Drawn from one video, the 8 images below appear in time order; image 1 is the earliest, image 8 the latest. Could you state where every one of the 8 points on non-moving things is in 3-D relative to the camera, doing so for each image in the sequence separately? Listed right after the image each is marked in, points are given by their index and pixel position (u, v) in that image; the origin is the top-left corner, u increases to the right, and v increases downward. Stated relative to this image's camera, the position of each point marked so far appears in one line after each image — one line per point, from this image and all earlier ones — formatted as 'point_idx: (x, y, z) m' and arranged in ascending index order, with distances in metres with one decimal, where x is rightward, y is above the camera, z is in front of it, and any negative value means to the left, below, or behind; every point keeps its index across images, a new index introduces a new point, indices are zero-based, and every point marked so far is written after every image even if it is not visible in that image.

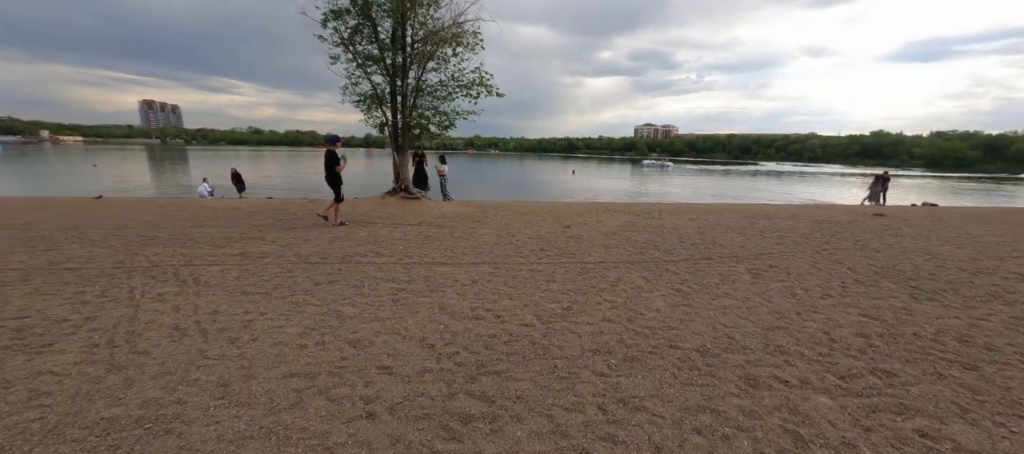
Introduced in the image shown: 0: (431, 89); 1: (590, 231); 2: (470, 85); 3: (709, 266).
0: (-3.0, +5.0, +13.5) m
1: (+1.9, -0.1, +8.8) m
2: (-1.7, +5.5, +14.5) m
3: (+3.3, -0.7, +6.2) m
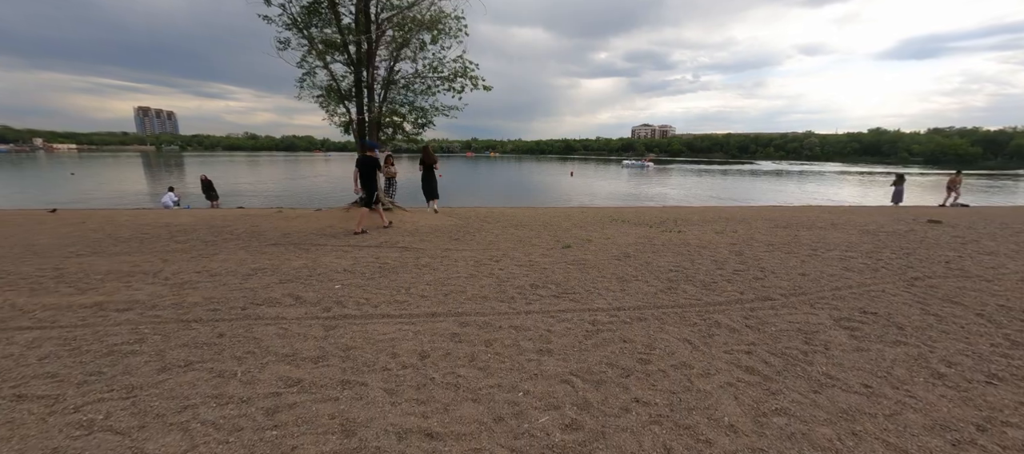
0: (-3.3, +4.5, +11.6) m
1: (+1.6, -0.5, +6.8) m
2: (-2.1, +5.1, +12.6) m
3: (+3.0, -1.0, +4.2) m
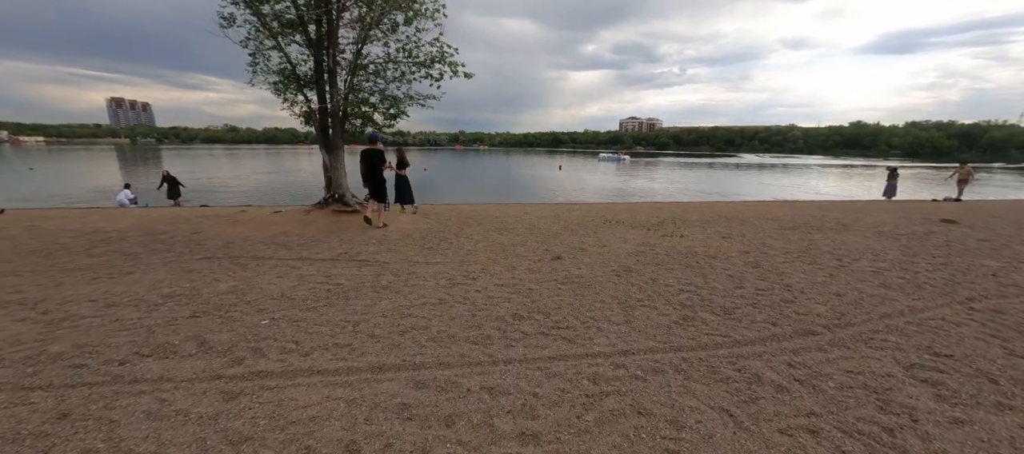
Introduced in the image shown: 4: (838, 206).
0: (-3.8, +4.4, +10.3) m
1: (+1.3, -0.6, +5.8) m
2: (-2.6, +5.0, +11.4) m
3: (+2.8, -1.2, +3.2) m
4: (+13.6, +0.8, +15.6) m
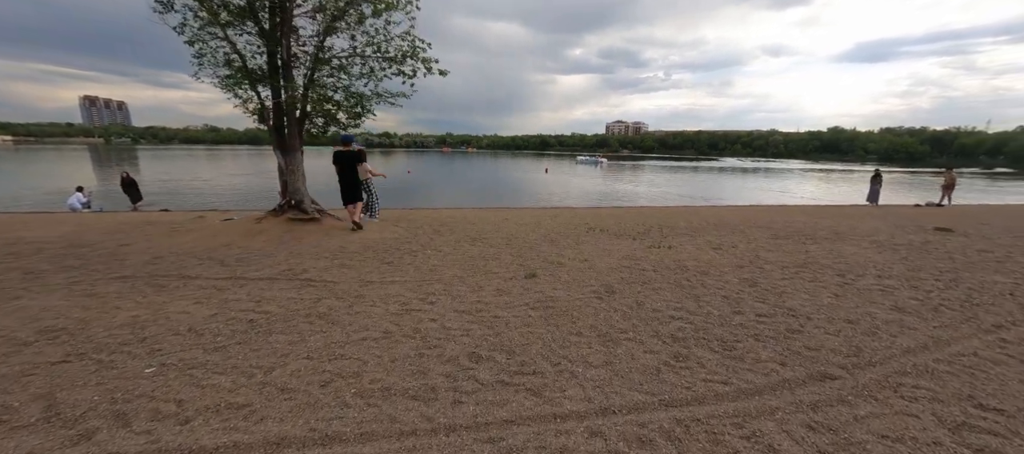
0: (-4.4, +4.2, +9.5) m
1: (+0.8, -0.8, +5.1) m
2: (-3.2, +4.8, +10.5) m
3: (+2.4, -1.4, +2.6) m
4: (+12.8, +0.6, +15.3) m
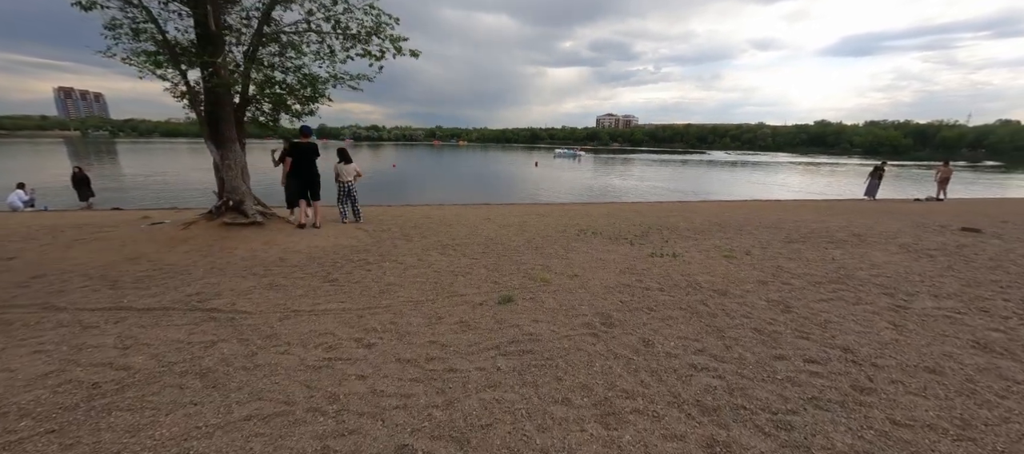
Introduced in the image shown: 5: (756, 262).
0: (-4.9, +4.1, +8.1) m
1: (+0.5, -0.9, +3.9) m
2: (-3.7, +4.7, +9.2) m
3: (+2.1, -1.5, +1.5) m
4: (+12.2, +0.7, +14.4) m
5: (+3.9, -0.6, +6.0) m
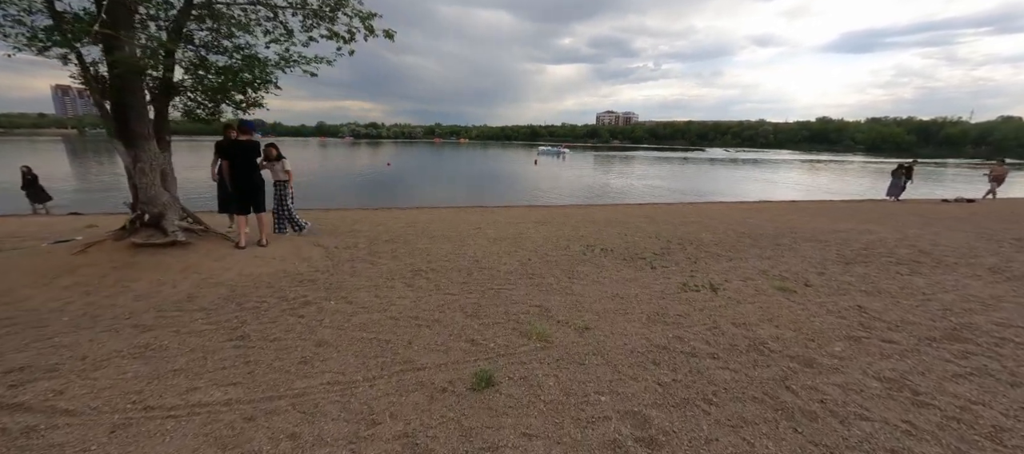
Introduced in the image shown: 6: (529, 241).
0: (-5.0, +3.8, +6.6) m
1: (+0.3, -1.3, +2.4) m
2: (-3.8, +4.4, +7.7) m
3: (+2.0, -1.9, 0.0) m
4: (+12.1, +0.4, +12.9) m
5: (+3.8, -0.9, +4.5) m
6: (+0.3, -0.3, +7.5) m
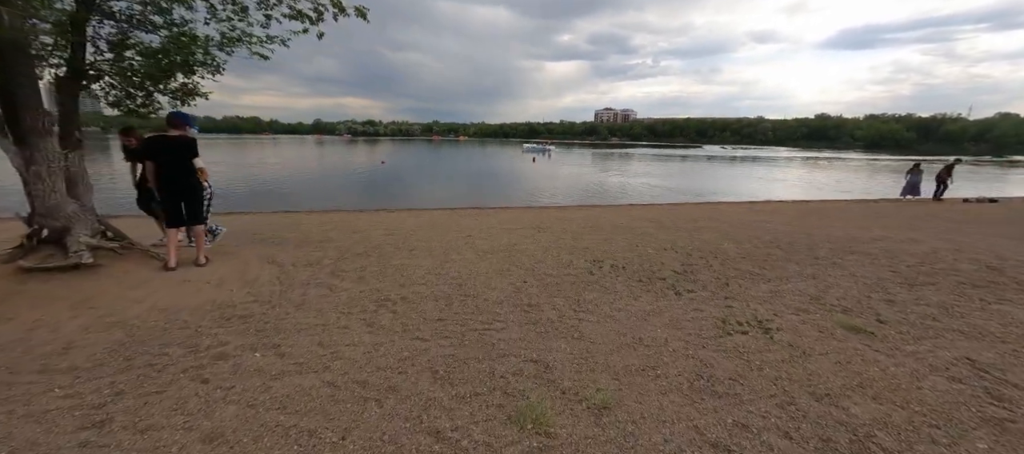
0: (-5.1, +3.6, +5.4) m
1: (+0.2, -1.5, +1.3) m
2: (-4.0, +4.2, +6.5) m
3: (+1.9, -2.1, -1.1) m
4: (+11.9, +0.3, +11.8) m
5: (+3.7, -1.1, +3.4) m
6: (+0.2, -0.5, +6.4) m
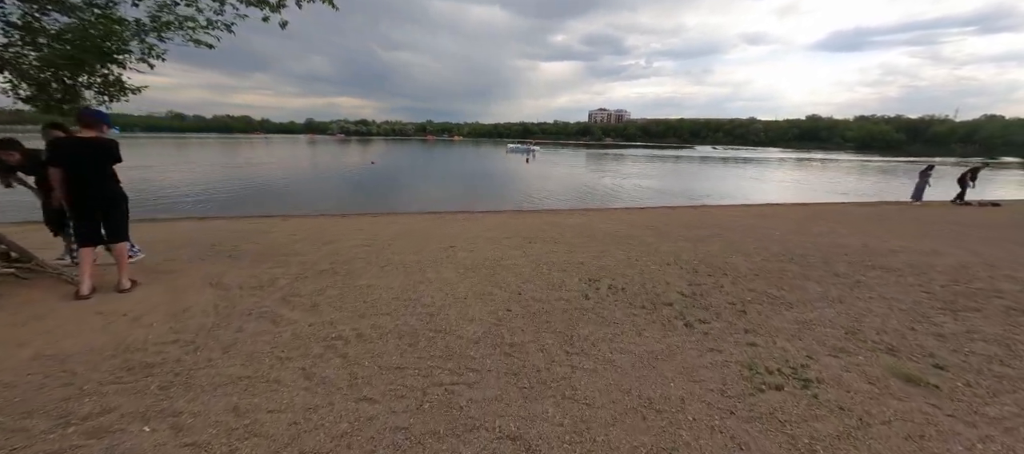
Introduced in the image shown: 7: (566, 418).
0: (-5.4, +3.4, +4.6) m
1: (+0.1, -1.7, +0.6) m
2: (-4.2, +4.0, +5.7) m
3: (+1.8, -2.3, -1.9) m
4: (+11.6, +0.1, +11.2) m
5: (+3.5, -1.3, +2.7) m
6: (0.0, -0.7, +5.6) m
7: (+0.3, -1.3, +2.5) m
